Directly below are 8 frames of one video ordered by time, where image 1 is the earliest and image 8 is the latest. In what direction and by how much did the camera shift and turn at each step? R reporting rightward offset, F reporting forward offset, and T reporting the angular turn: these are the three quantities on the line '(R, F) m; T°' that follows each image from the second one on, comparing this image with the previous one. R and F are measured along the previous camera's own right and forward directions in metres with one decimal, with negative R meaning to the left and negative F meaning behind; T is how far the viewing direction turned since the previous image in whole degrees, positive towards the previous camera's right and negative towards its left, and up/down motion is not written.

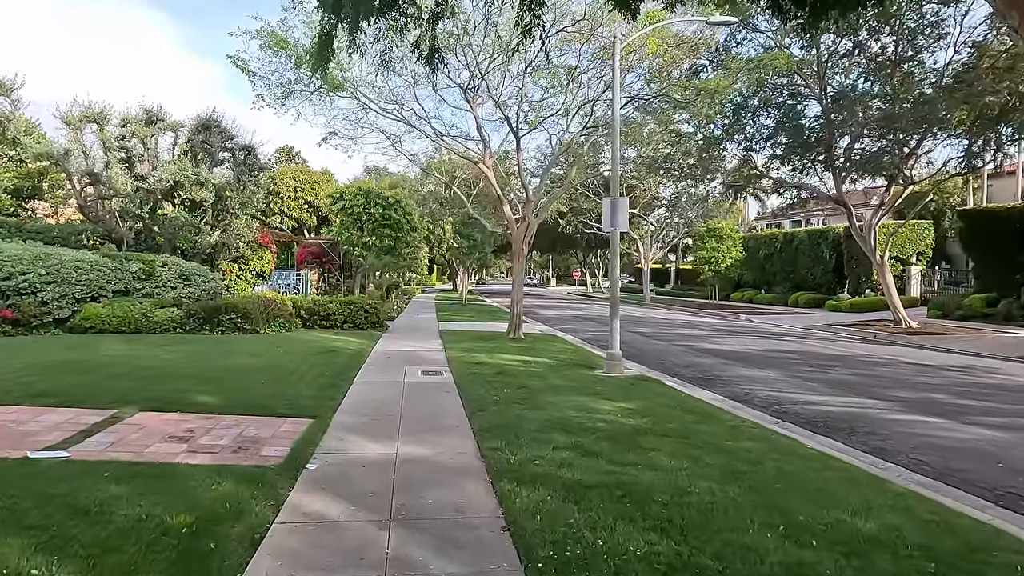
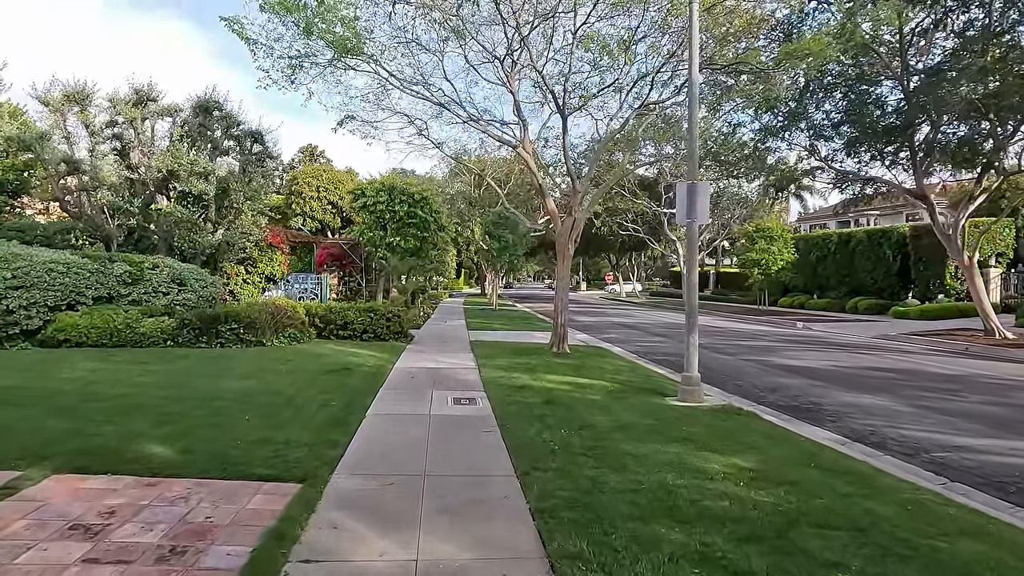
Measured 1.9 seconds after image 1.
(-0.4, +2.4) m; -2°
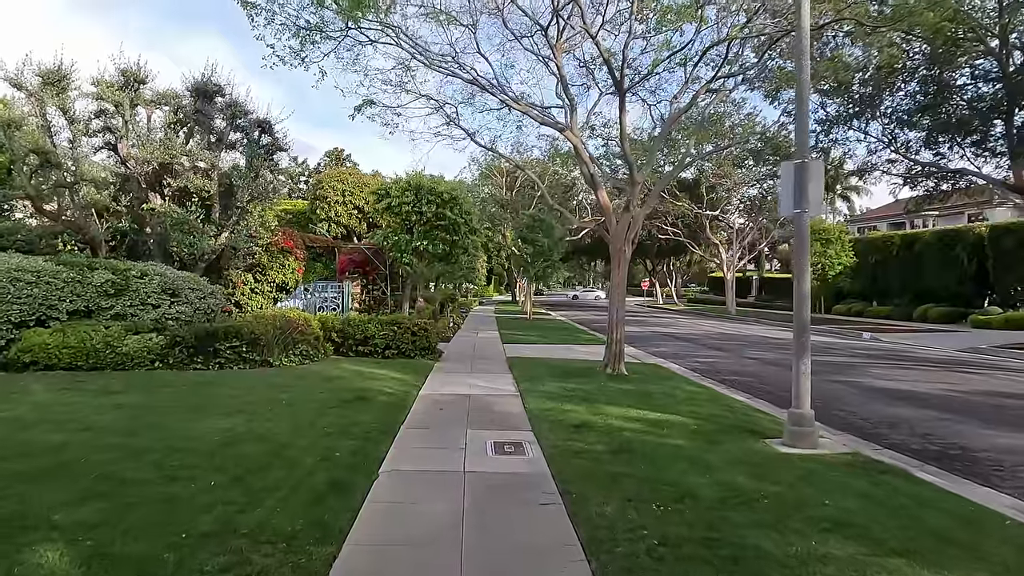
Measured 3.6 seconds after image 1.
(-0.3, +2.2) m; -2°
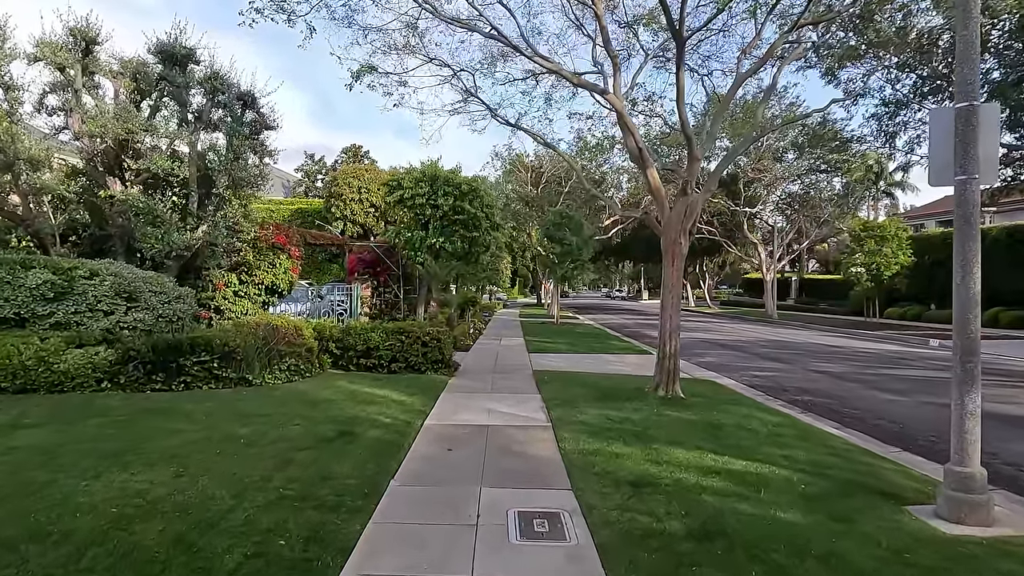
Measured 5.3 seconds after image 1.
(-0.1, +2.3) m; -2°
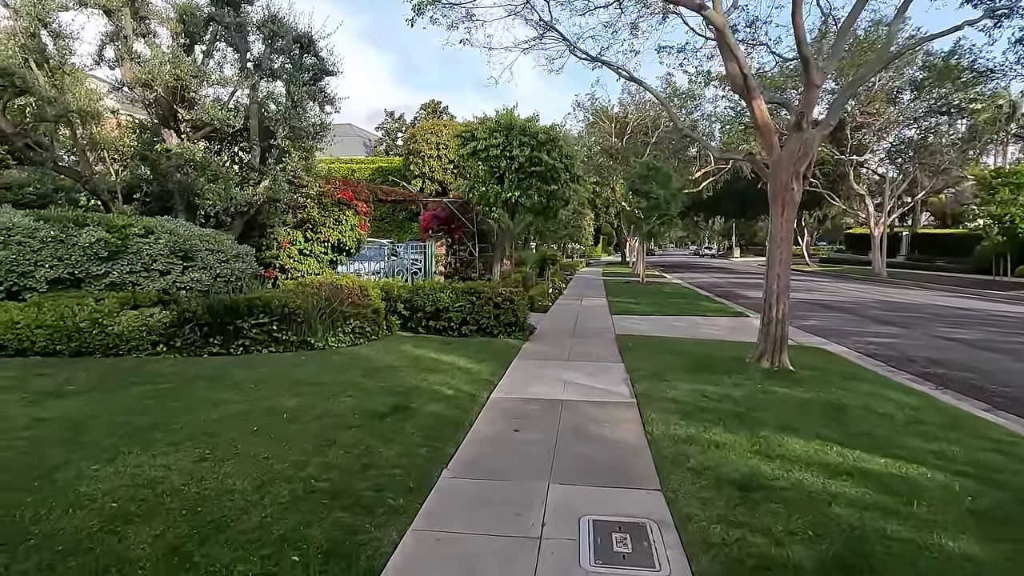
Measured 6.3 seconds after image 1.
(+0.1, +1.1) m; -7°
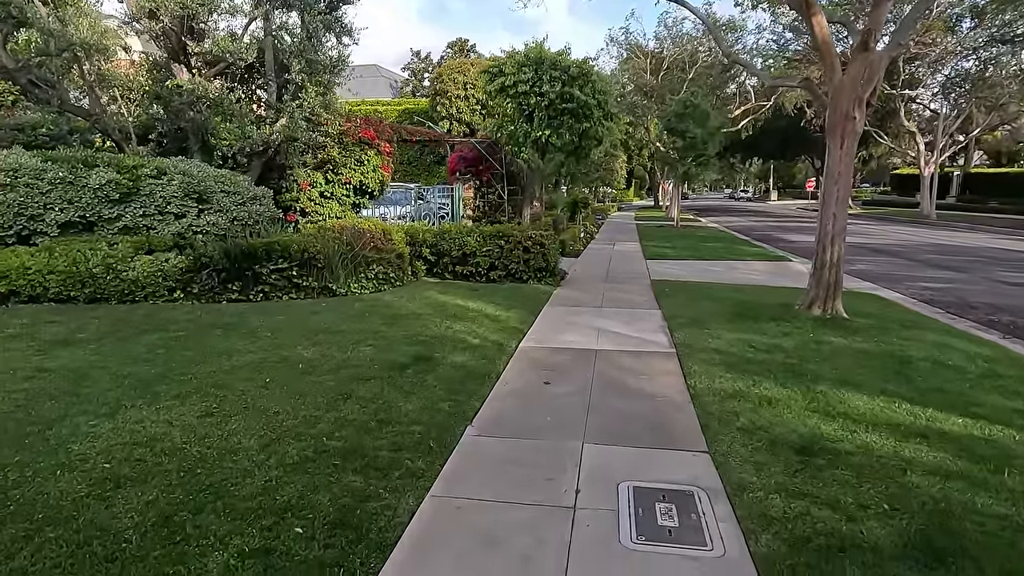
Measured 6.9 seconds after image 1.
(0.0, +0.5) m; -3°
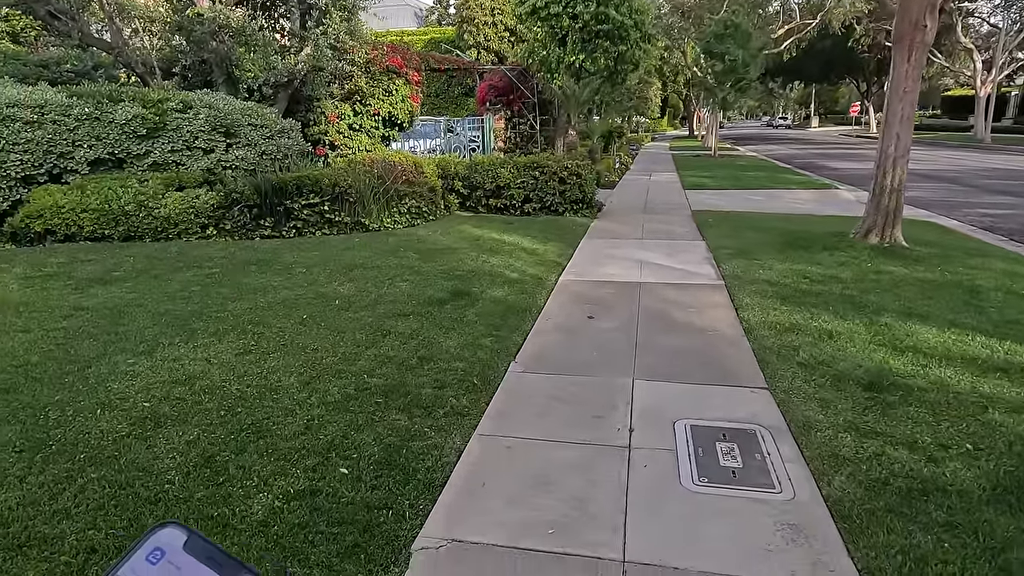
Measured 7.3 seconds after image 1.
(-0.1, +0.3) m; -3°
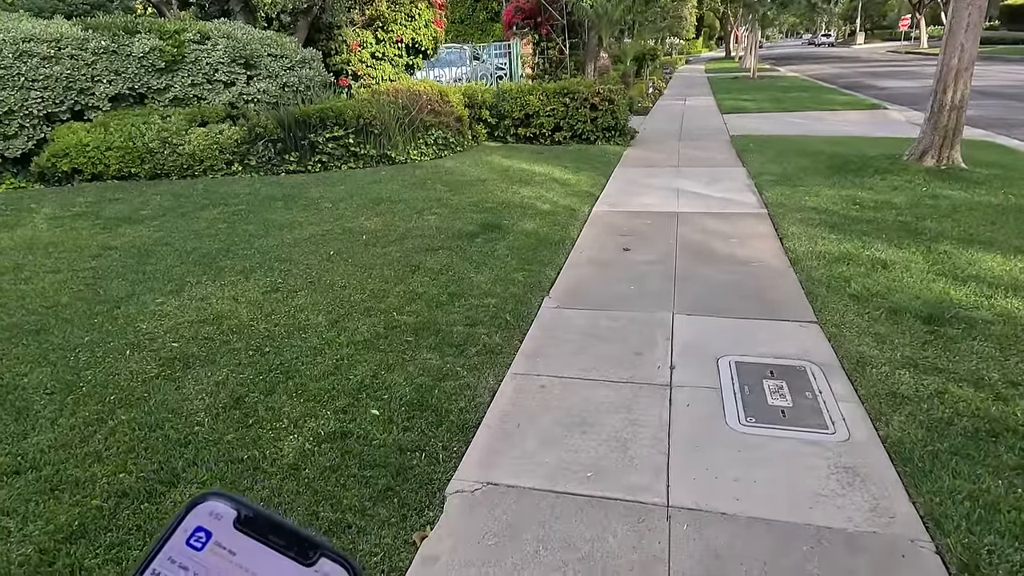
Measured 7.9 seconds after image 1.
(0.0, +0.2) m; -3°
